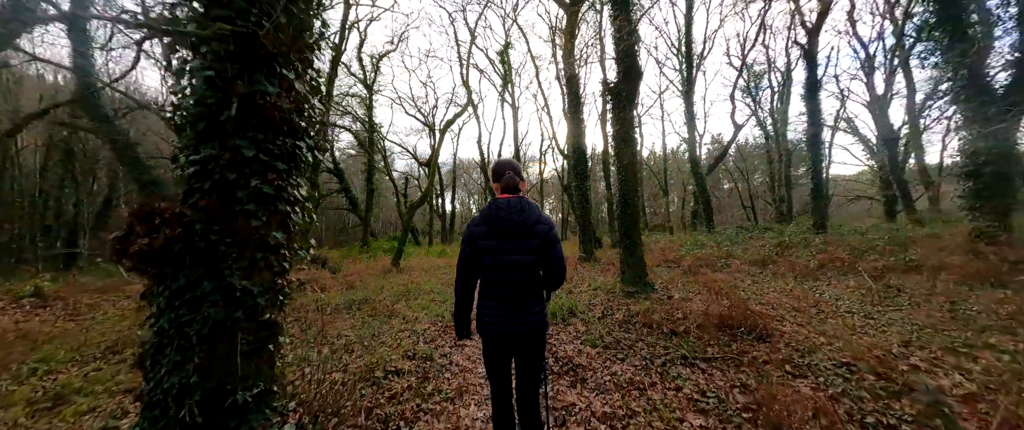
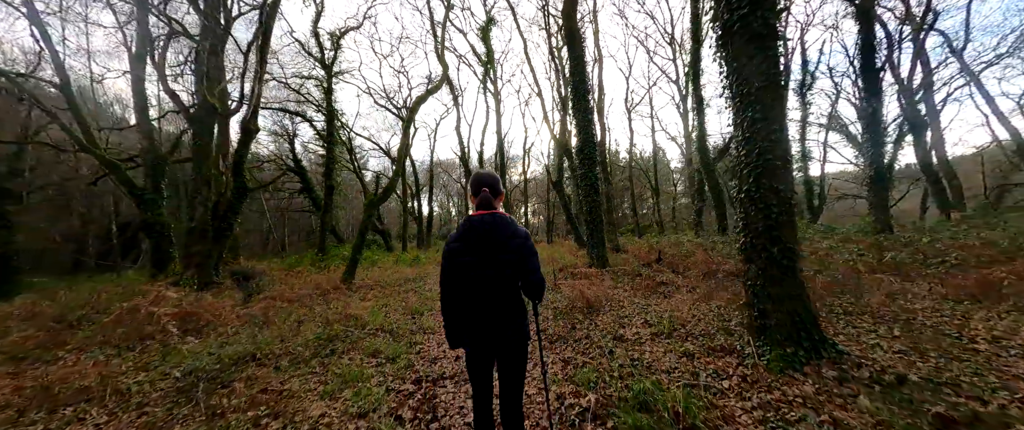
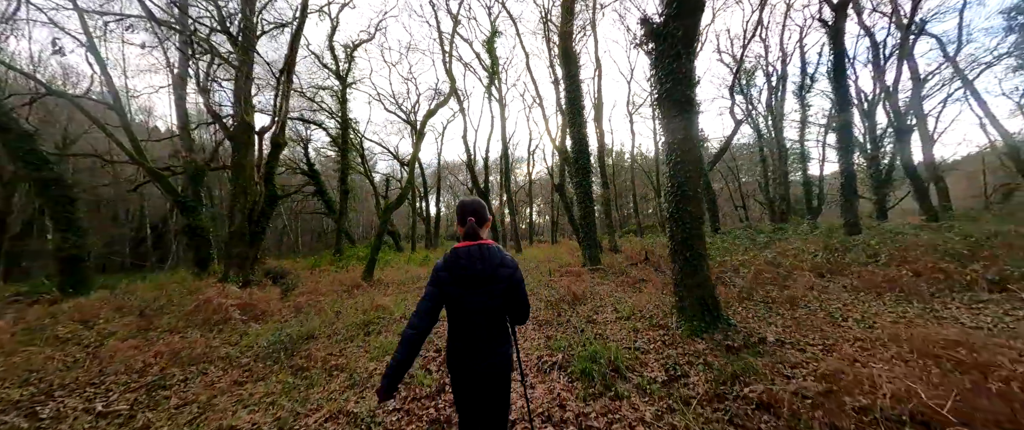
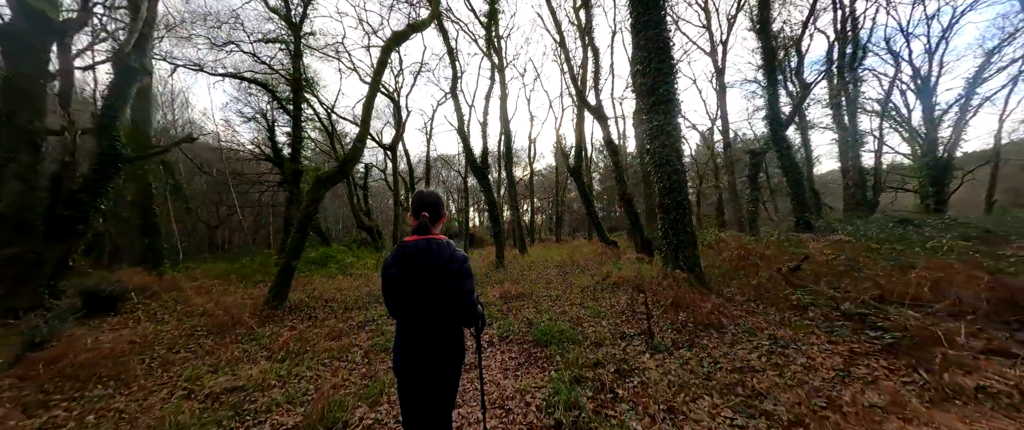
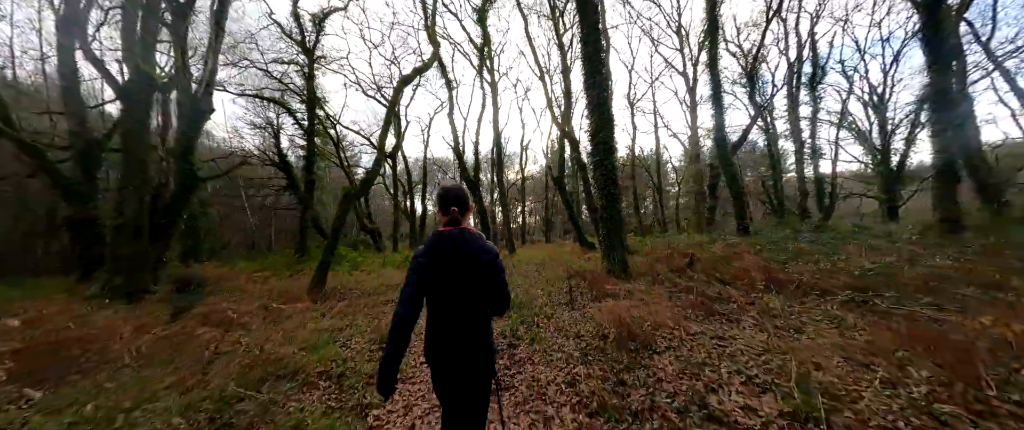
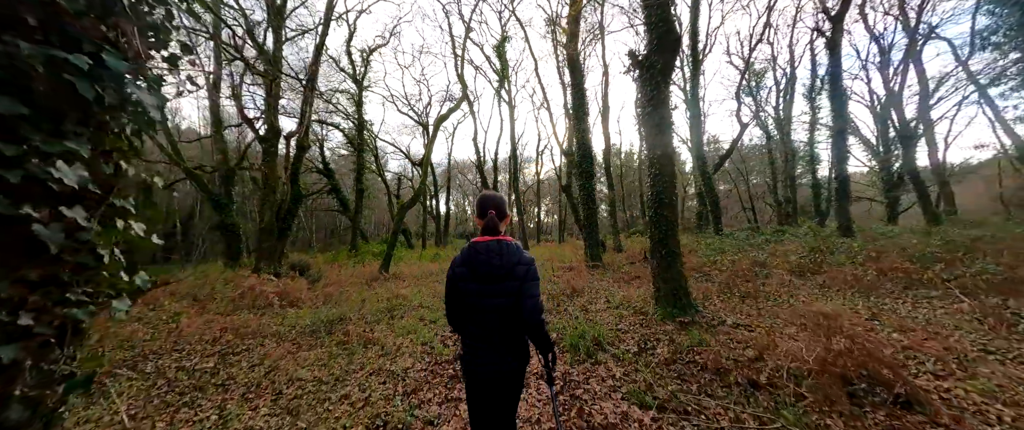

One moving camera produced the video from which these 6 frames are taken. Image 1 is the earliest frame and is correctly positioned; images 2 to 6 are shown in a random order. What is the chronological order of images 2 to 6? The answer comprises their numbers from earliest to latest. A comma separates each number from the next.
6, 3, 2, 5, 4
